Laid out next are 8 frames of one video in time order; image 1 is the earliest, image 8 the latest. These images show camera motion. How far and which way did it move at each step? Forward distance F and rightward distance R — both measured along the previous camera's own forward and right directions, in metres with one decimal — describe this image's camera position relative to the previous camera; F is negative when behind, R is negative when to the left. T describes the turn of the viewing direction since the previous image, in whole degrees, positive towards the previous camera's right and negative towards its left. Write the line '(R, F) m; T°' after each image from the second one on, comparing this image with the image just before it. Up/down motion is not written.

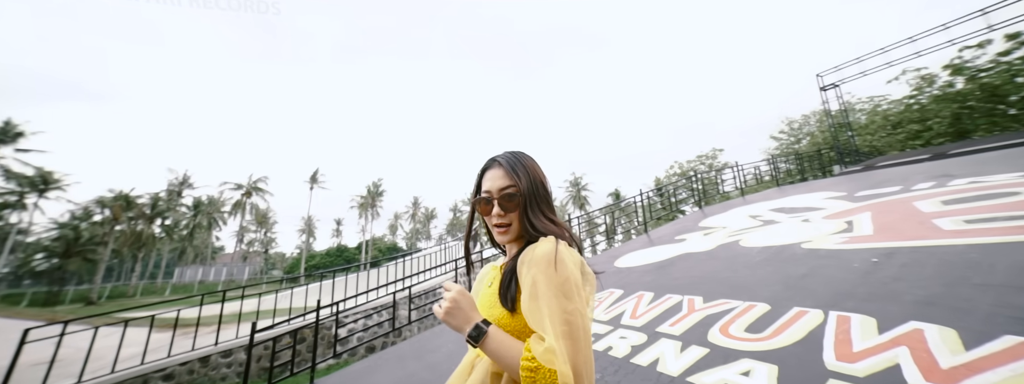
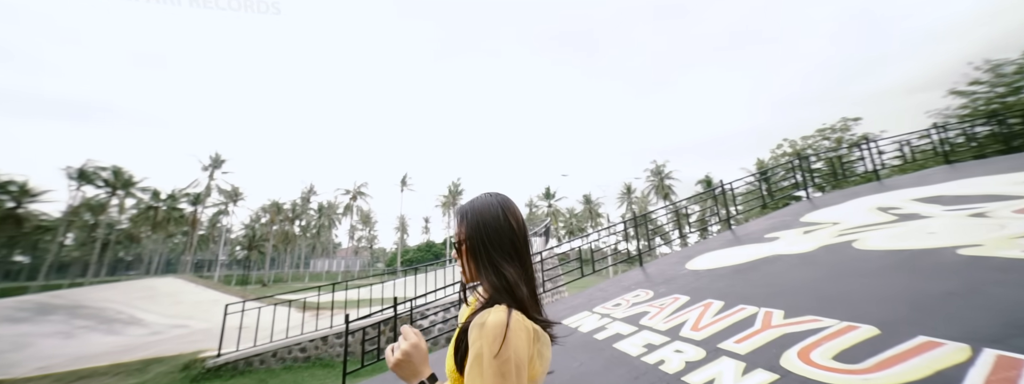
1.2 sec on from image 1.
(+0.5, 0.0) m; -16°
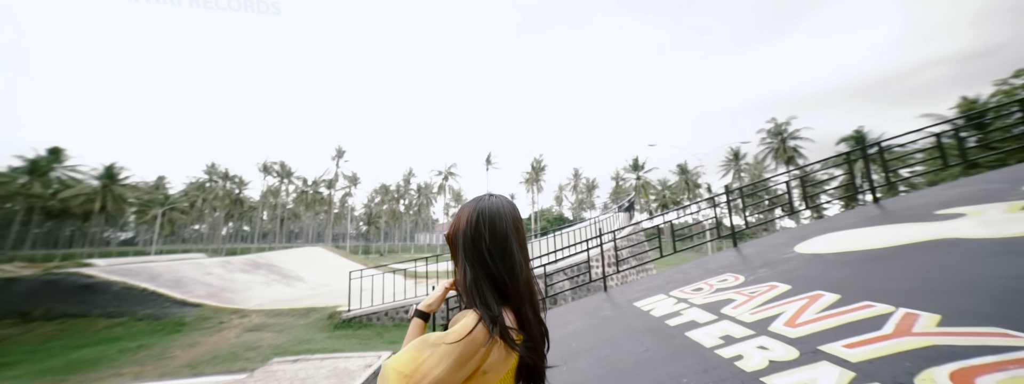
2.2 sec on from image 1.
(+0.4, +0.1) m; -17°
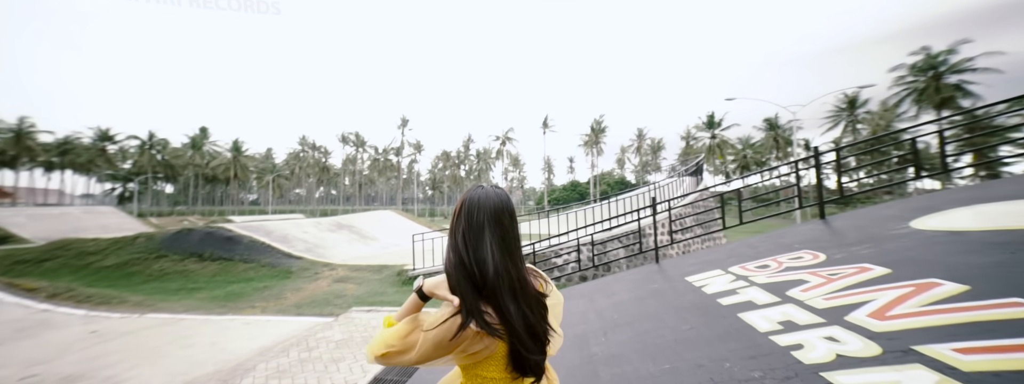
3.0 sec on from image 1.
(+0.3, +0.1) m; -13°
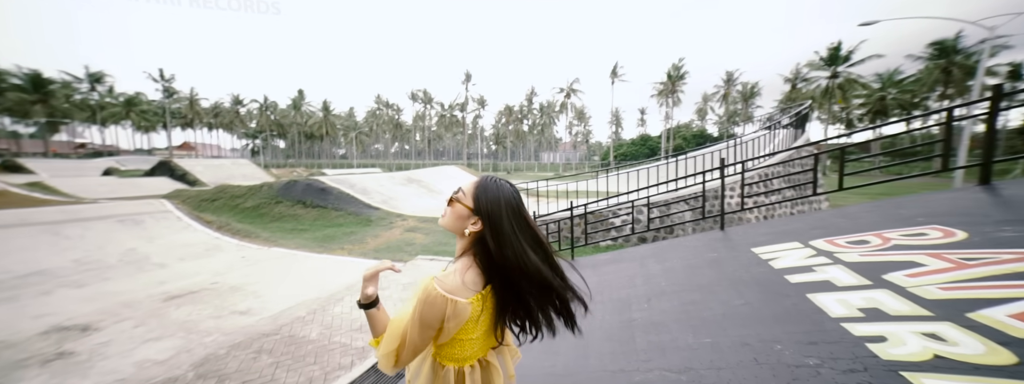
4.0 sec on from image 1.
(+0.3, +0.1) m; -13°
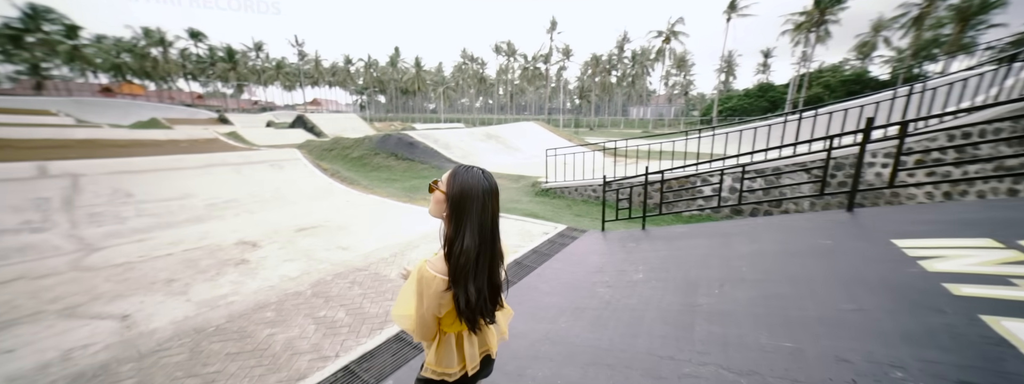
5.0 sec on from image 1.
(+0.3, +0.2) m; -15°
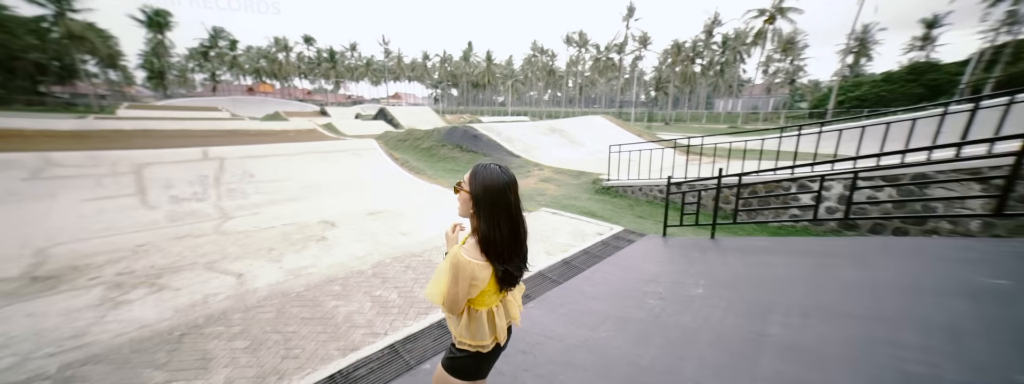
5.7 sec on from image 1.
(+0.2, +0.1) m; -12°
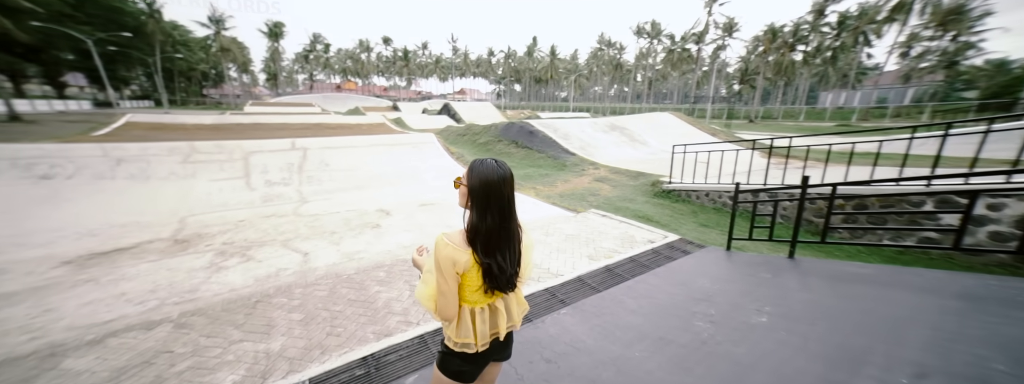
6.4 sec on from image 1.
(+0.2, +0.2) m; -11°
